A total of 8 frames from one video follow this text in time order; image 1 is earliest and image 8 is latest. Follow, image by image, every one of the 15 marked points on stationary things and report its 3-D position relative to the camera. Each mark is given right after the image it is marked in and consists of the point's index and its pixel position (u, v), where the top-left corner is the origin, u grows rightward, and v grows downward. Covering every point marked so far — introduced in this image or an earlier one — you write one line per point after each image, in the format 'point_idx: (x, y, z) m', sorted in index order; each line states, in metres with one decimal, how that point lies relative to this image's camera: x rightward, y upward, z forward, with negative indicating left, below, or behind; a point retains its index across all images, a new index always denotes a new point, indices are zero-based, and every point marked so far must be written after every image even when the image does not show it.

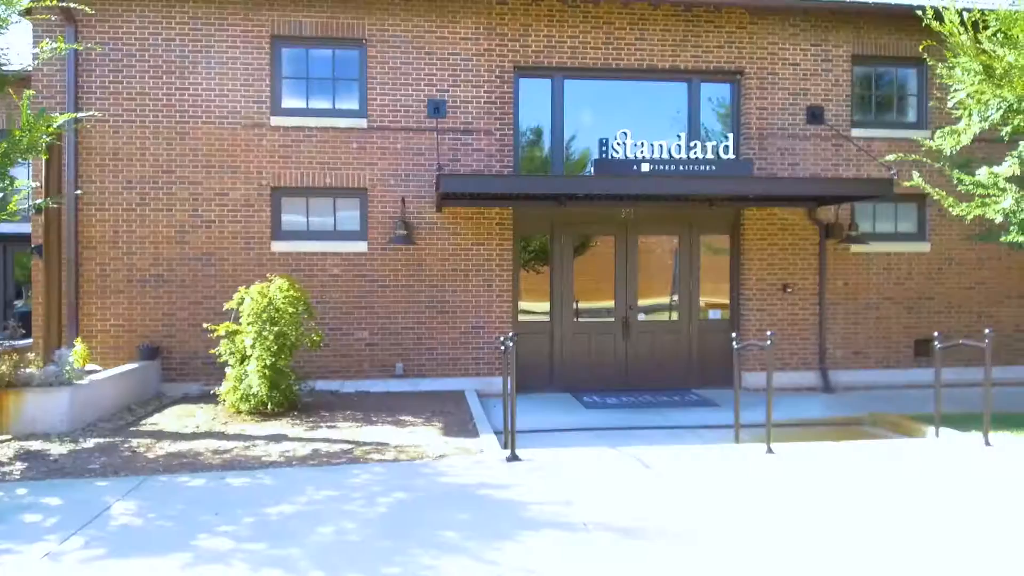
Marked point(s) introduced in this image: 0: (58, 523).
0: (-3.5, -1.8, +5.9) m
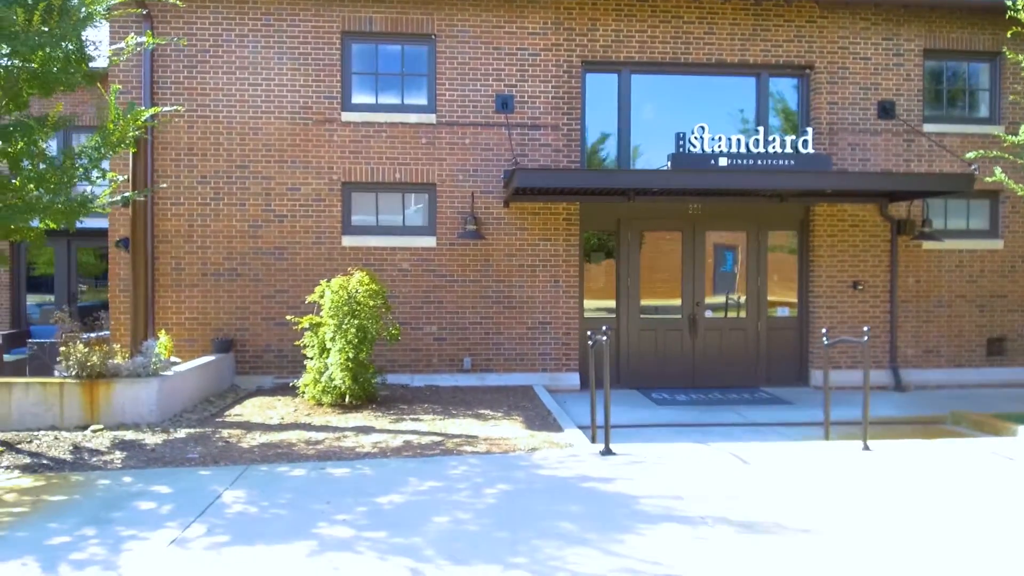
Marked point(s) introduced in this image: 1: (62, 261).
0: (-2.7, -1.8, +6.0) m
1: (-9.7, +0.6, +16.4) m
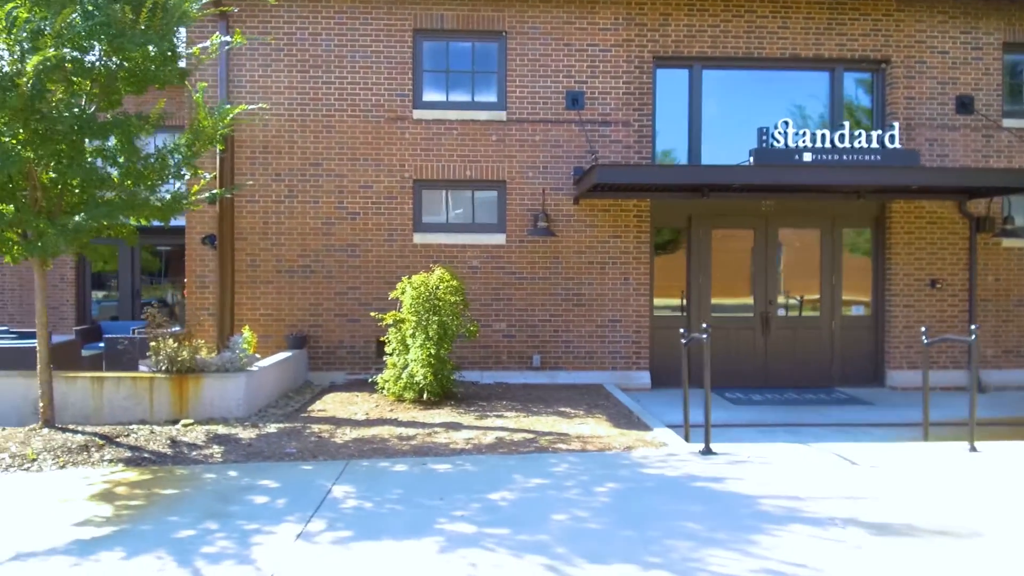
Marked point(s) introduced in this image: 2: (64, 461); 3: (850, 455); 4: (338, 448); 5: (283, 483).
0: (-1.8, -1.7, +6.0) m
1: (-8.5, +0.7, +16.7) m
2: (-4.3, -1.7, +7.3) m
3: (+3.2, -1.6, +7.1) m
4: (-1.8, -1.6, +7.7) m
5: (-2.0, -1.7, +6.6) m
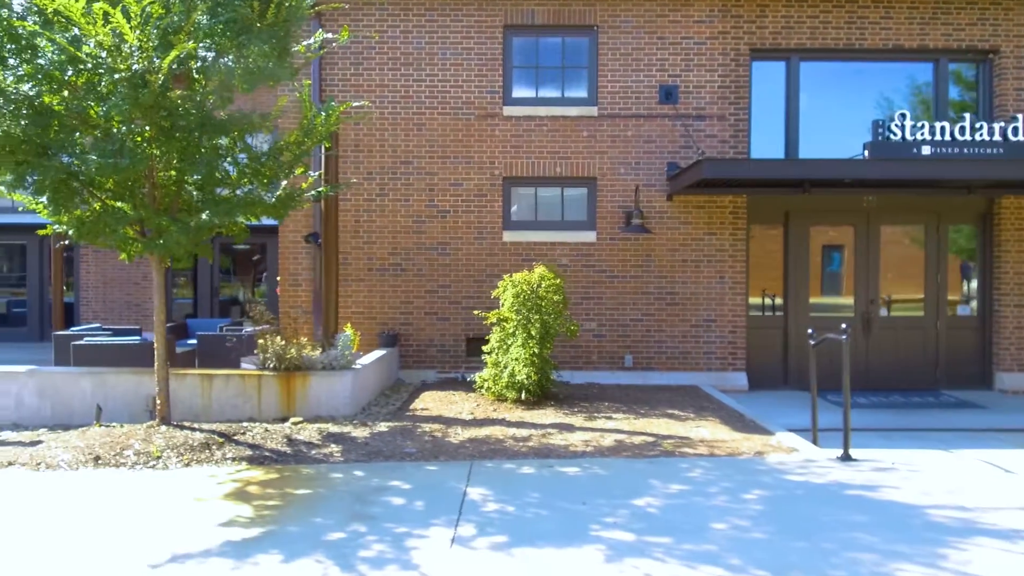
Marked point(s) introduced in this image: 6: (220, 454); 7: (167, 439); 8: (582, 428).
0: (-0.6, -1.7, +5.9) m
1: (-6.8, +0.7, +16.8) m
2: (-3.1, -1.6, +7.3) m
3: (+4.3, -1.6, +6.7) m
4: (-0.6, -1.6, +7.6) m
5: (-0.8, -1.7, +6.5) m
6: (-2.8, -1.6, +7.4) m
7: (-3.5, -1.5, +7.6) m
8: (+0.8, -1.5, +8.2) m
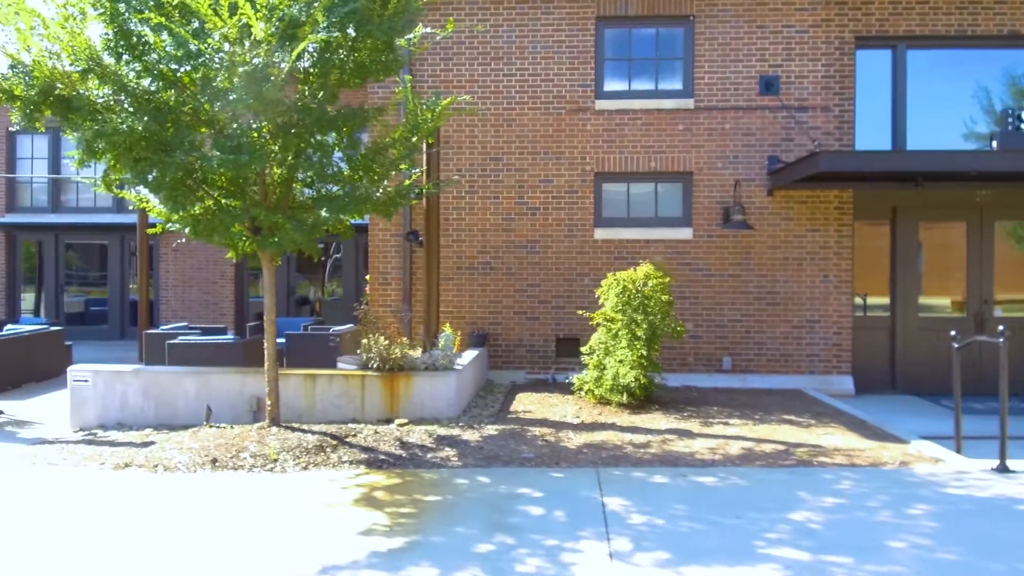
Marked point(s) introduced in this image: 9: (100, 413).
0: (+0.5, -1.7, +5.6) m
1: (-5.2, +0.7, +16.8) m
2: (-1.9, -1.6, +7.1) m
3: (+5.5, -1.6, +6.2) m
4: (+0.6, -1.6, +7.3) m
5: (+0.3, -1.7, +6.2) m
6: (-1.7, -1.6, +7.2) m
7: (-2.3, -1.5, +7.5) m
8: (+2.0, -1.5, +7.8) m
9: (-4.9, -1.5, +9.0) m
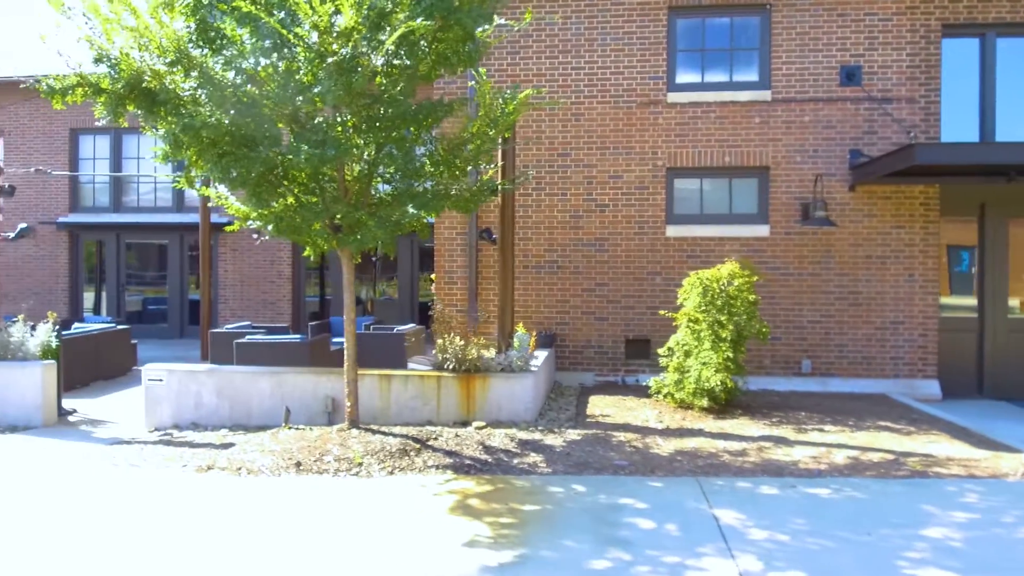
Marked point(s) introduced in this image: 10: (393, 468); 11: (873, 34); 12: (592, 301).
0: (+1.2, -1.7, +5.3) m
1: (-4.0, +0.8, +16.7) m
2: (-1.1, -1.6, +6.9) m
3: (+6.2, -1.6, +5.7) m
4: (+1.4, -1.6, +7.0) m
5: (+1.1, -1.7, +5.9) m
6: (-0.8, -1.6, +7.0) m
7: (-1.4, -1.5, +7.3) m
8: (+2.8, -1.5, +7.4) m
9: (-3.9, -1.5, +8.9) m
10: (-1.1, -1.6, +6.9) m
11: (+5.1, +3.5, +10.6) m
12: (+1.1, -0.2, +10.9) m
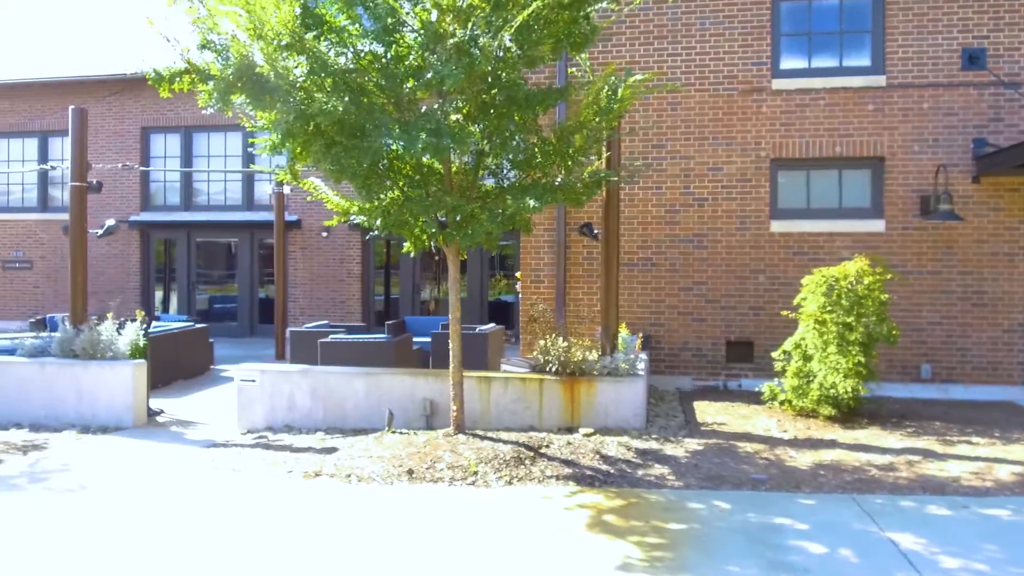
0: (+2.2, -1.7, +4.7) m
1: (-2.4, +0.8, +16.4) m
2: (0.0, -1.6, +6.4) m
3: (+7.2, -1.6, +4.9) m
4: (+2.5, -1.6, +6.4) m
5: (+2.1, -1.7, +5.3) m
6: (+0.2, -1.6, +6.6) m
7: (-0.3, -1.5, +6.8) m
8: (+3.9, -1.5, +6.8) m
9: (-2.8, -1.4, +8.6) m
10: (0.0, -1.6, +6.4) m
11: (+6.3, +3.6, +9.8) m
12: (+2.4, -0.2, +10.3) m
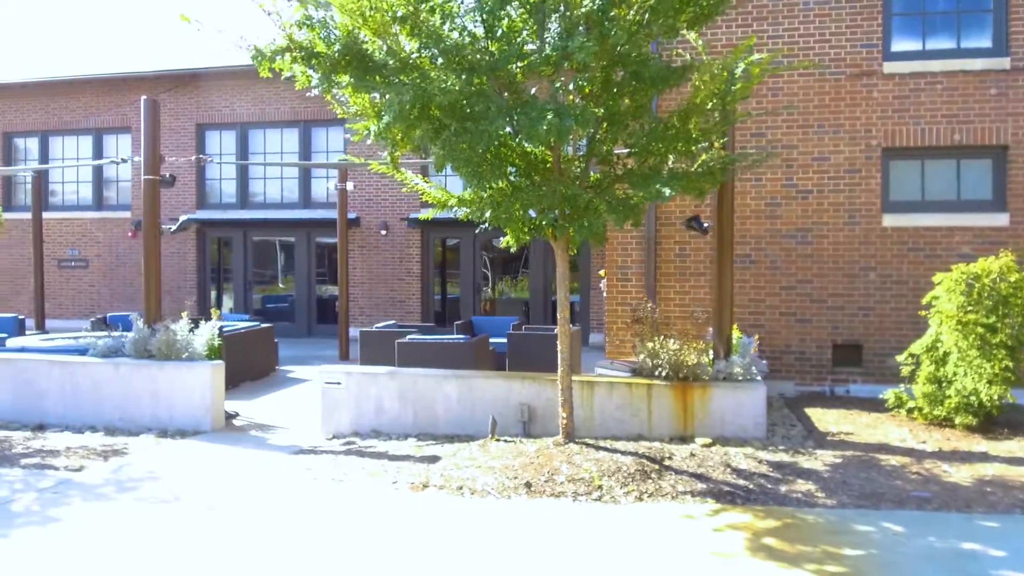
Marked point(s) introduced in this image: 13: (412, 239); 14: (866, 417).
0: (+3.2, -1.7, +4.0) m
1: (-1.0, +0.8, +15.9) m
2: (+1.0, -1.6, +5.8) m
3: (+8.2, -1.5, +4.0) m
4: (+3.5, -1.6, +5.7) m
5: (+3.1, -1.6, +4.7) m
6: (+1.2, -1.6, +6.0) m
7: (+0.7, -1.5, +6.3) m
8: (+4.9, -1.5, +6.1) m
9: (-1.7, -1.4, +8.1) m
10: (+1.0, -1.6, +5.8) m
11: (+7.5, +3.6, +9.0) m
12: (+3.6, -0.2, +9.7) m
13: (-2.1, +1.0, +16.0) m
14: (+3.8, -1.4, +8.1) m
